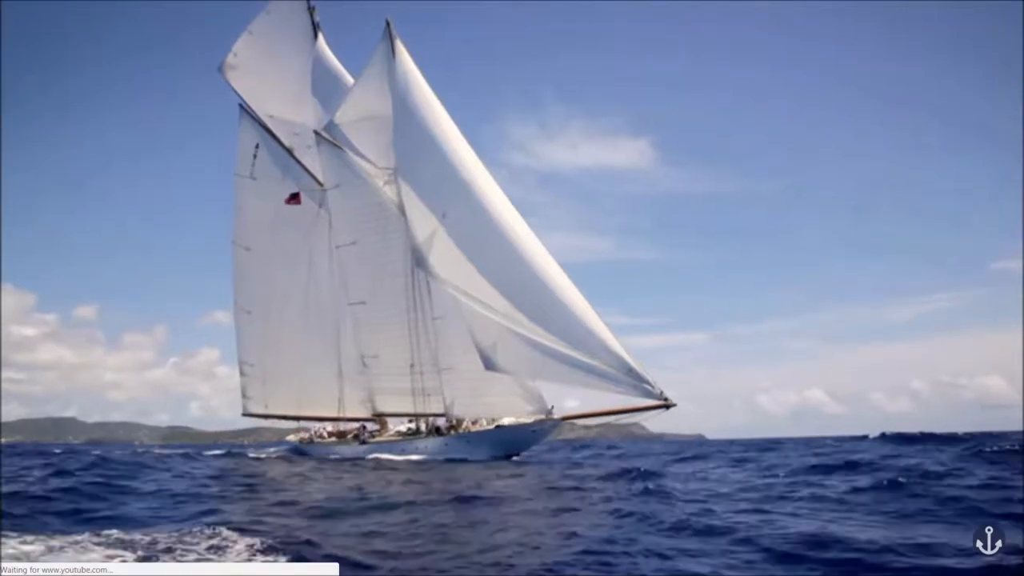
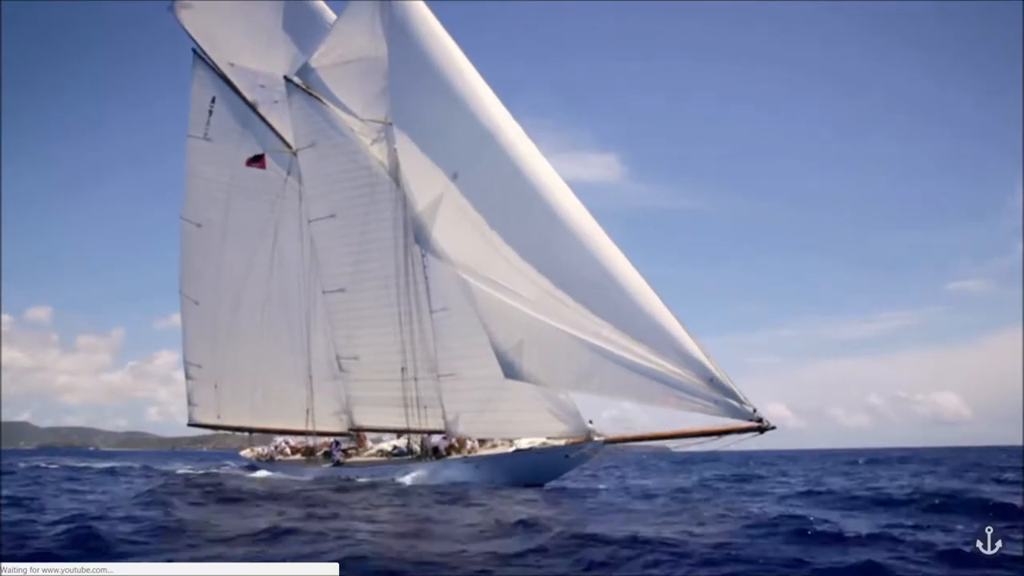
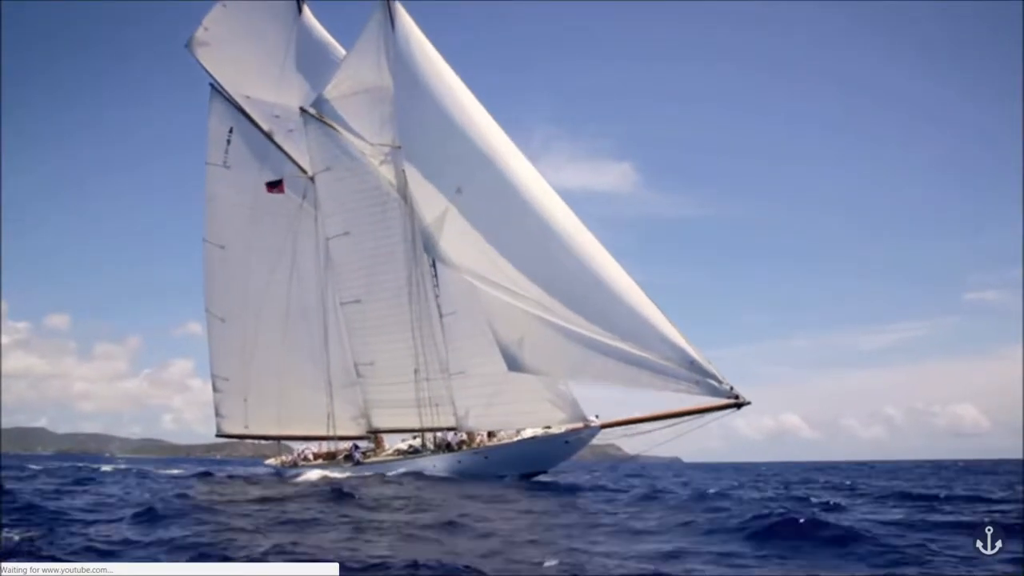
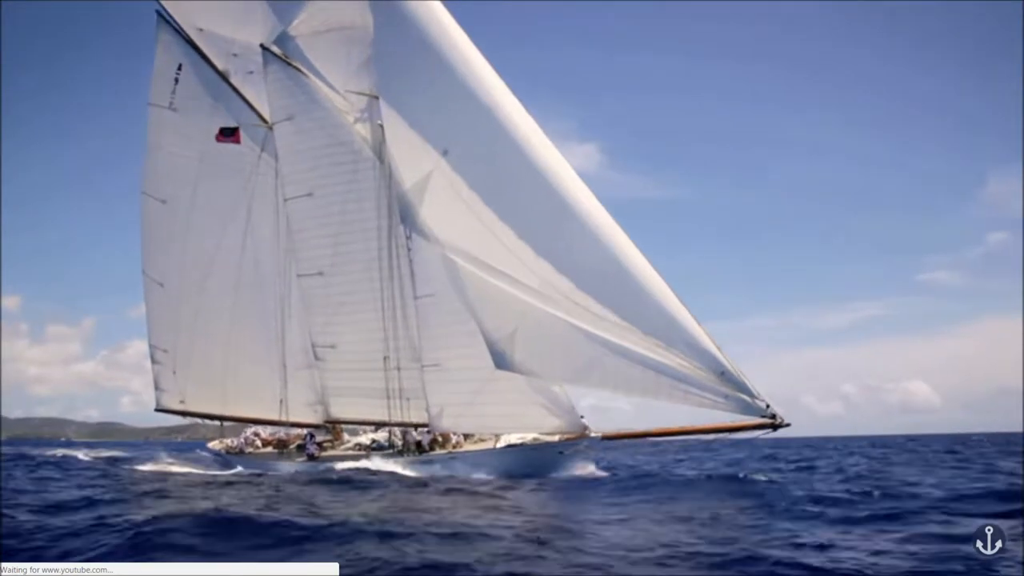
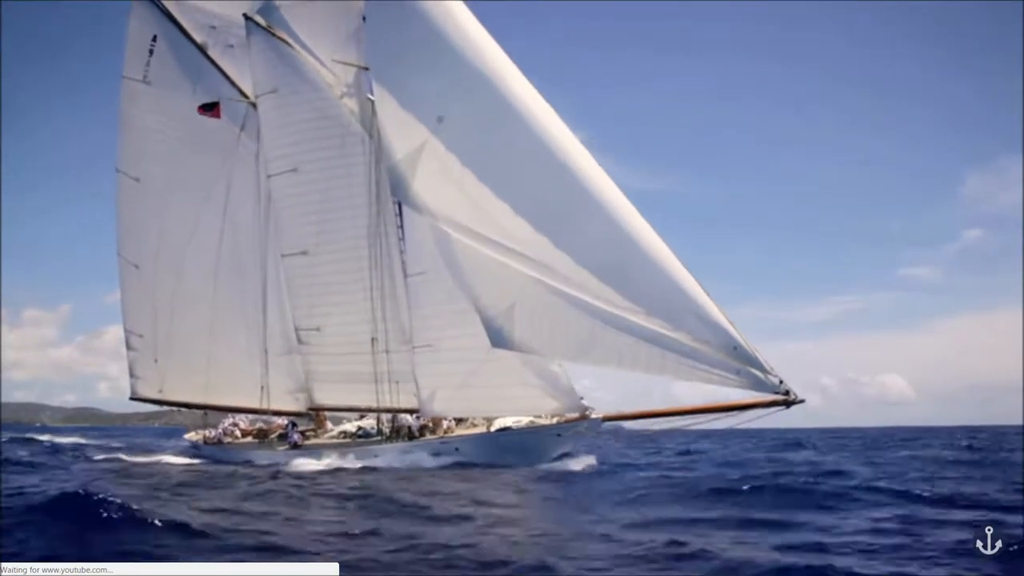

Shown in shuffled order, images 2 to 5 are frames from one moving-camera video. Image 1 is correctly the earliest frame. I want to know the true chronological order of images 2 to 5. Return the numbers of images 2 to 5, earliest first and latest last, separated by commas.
3, 2, 4, 5
